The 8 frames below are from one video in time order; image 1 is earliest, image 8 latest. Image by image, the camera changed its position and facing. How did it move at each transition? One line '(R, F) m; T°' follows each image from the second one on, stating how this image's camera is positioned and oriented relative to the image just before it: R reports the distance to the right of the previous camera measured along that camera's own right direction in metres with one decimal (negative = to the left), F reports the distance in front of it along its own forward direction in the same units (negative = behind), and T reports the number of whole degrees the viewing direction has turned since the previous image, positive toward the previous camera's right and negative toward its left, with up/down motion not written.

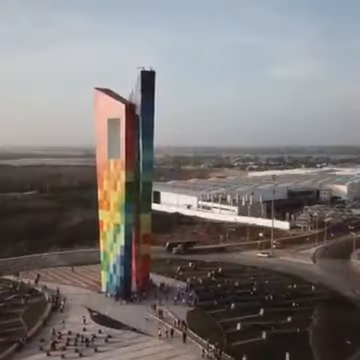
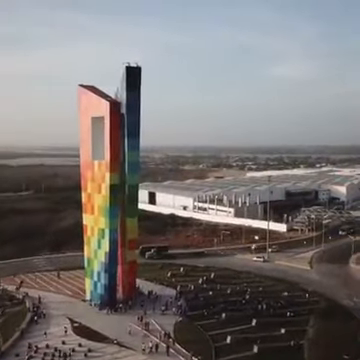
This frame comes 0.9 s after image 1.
(+0.9, +1.8) m; 0°
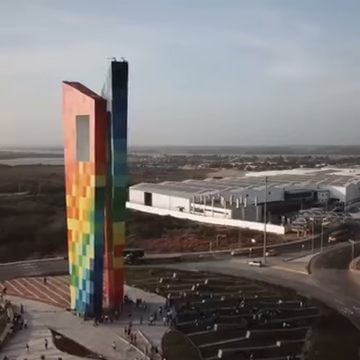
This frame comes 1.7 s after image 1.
(+0.7, +1.7) m; 0°
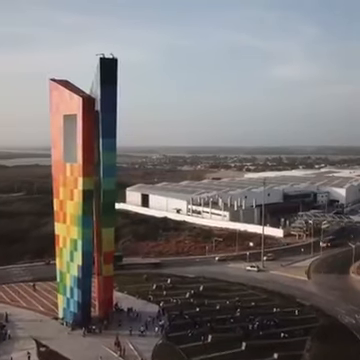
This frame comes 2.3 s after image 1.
(+0.5, +1.4) m; 0°
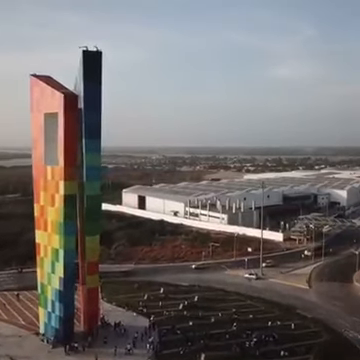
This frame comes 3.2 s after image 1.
(+0.6, +2.2) m; 0°
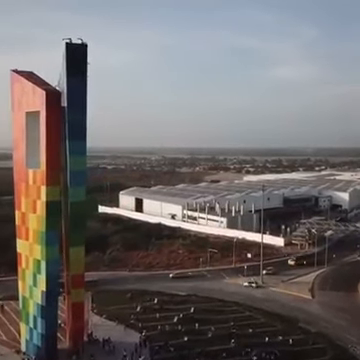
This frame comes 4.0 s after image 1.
(+0.4, +2.0) m; 0°
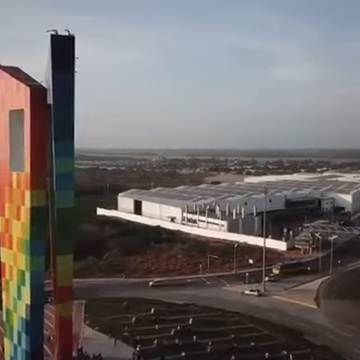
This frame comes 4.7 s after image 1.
(+0.2, +1.8) m; 0°
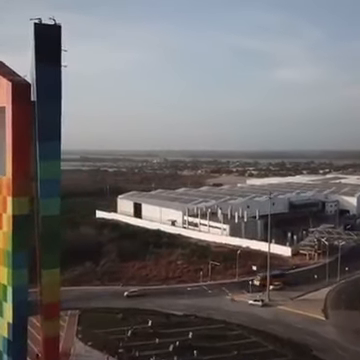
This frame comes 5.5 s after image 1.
(+0.2, +2.0) m; 0°
